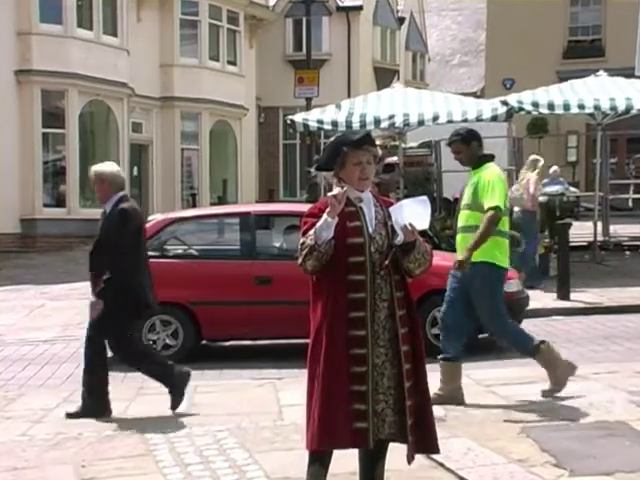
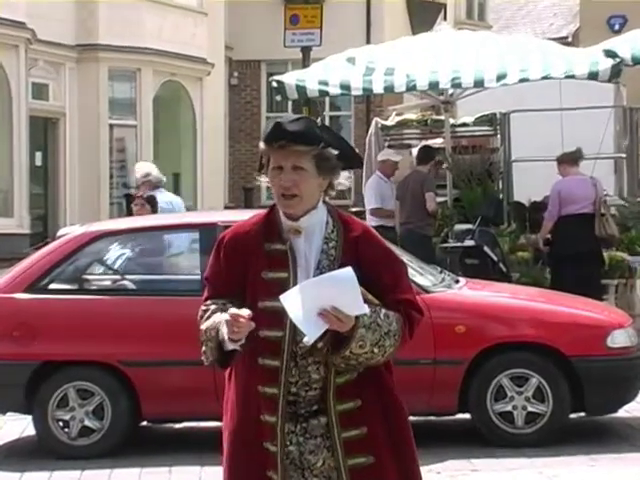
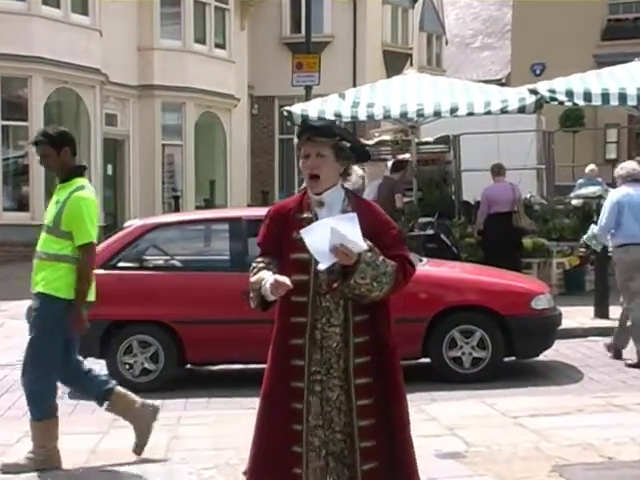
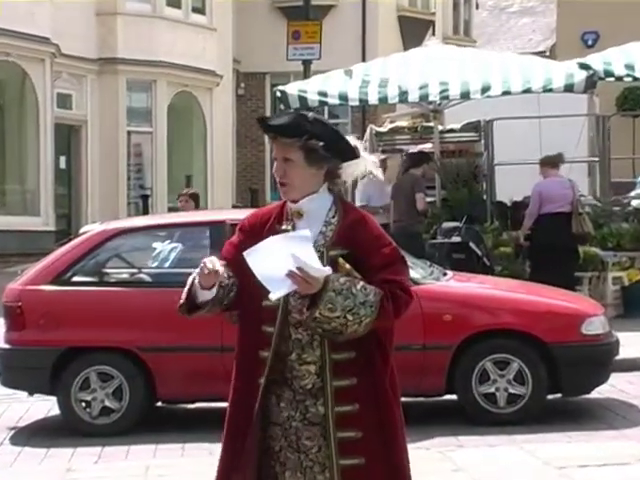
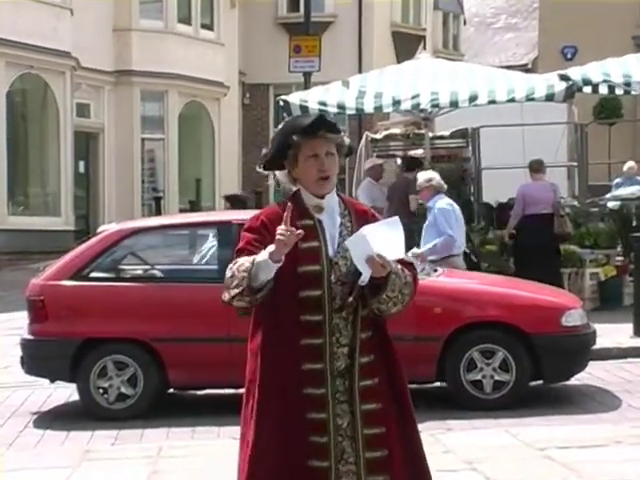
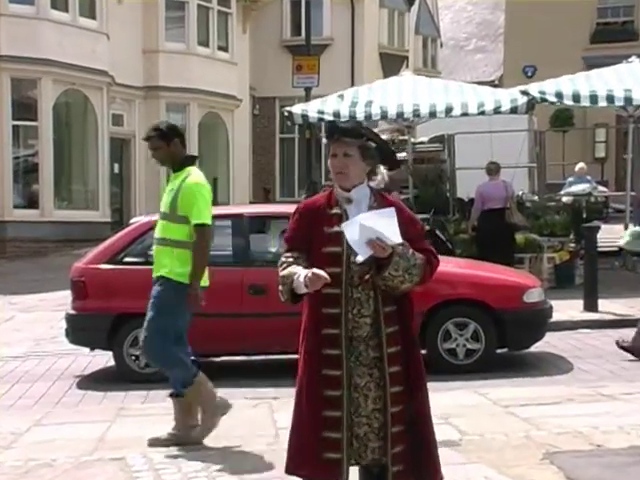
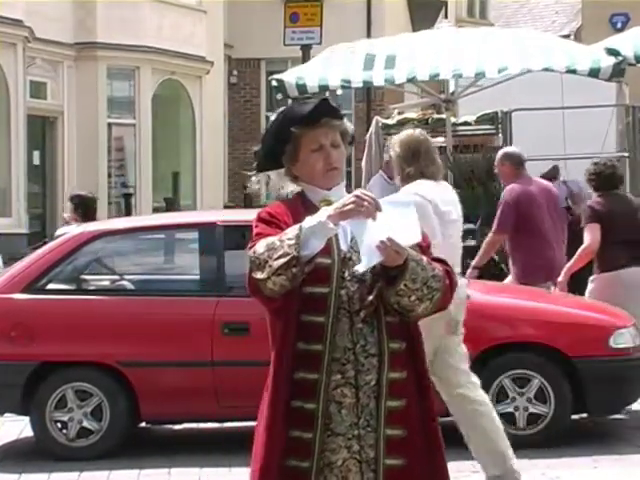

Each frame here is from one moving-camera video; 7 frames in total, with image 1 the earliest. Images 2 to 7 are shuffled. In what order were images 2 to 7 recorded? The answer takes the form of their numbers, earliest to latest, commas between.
6, 3, 5, 4, 2, 7
